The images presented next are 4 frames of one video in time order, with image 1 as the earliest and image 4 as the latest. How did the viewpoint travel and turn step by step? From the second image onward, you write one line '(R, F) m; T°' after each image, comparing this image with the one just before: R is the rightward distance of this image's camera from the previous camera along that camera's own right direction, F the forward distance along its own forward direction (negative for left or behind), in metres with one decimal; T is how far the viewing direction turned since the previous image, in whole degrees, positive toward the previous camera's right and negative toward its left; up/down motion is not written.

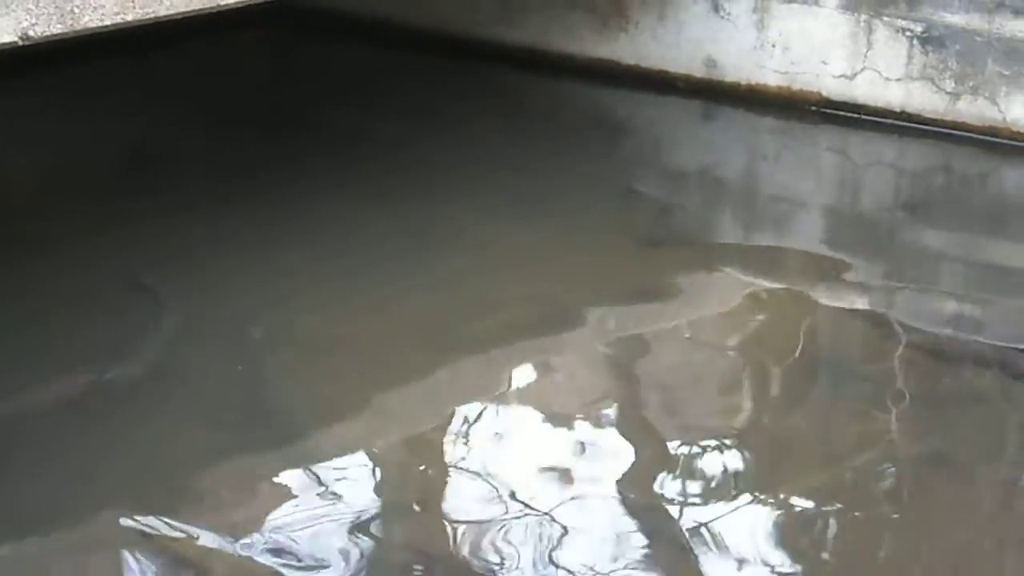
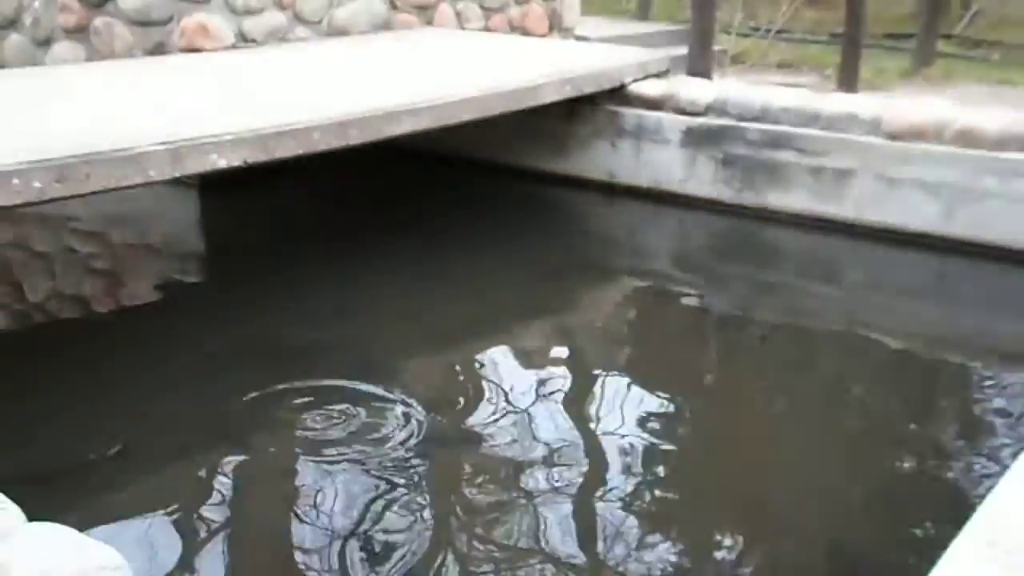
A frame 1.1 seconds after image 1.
(-0.3, -1.9) m; +4°
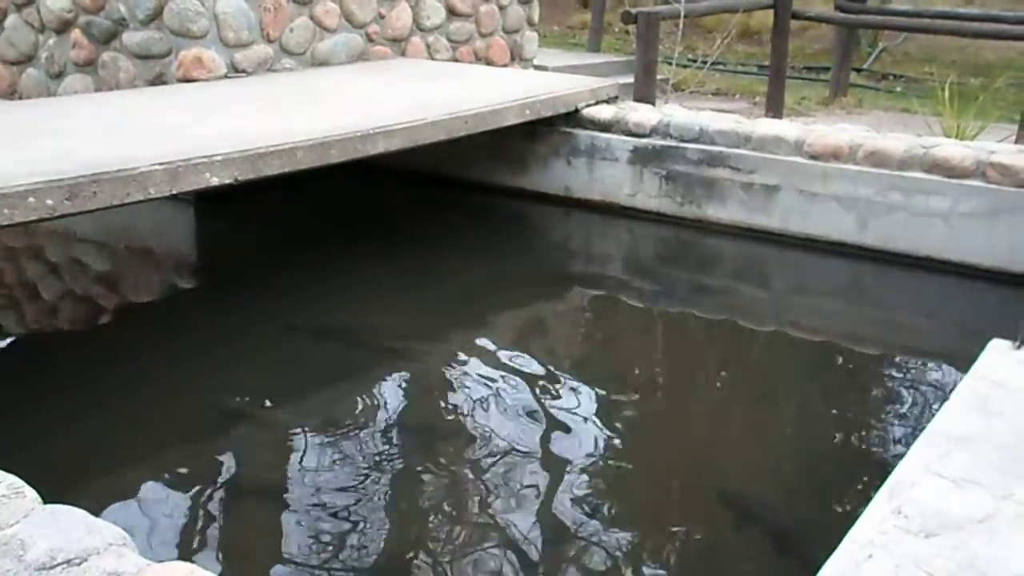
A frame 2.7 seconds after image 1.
(0.0, -0.5) m; +2°
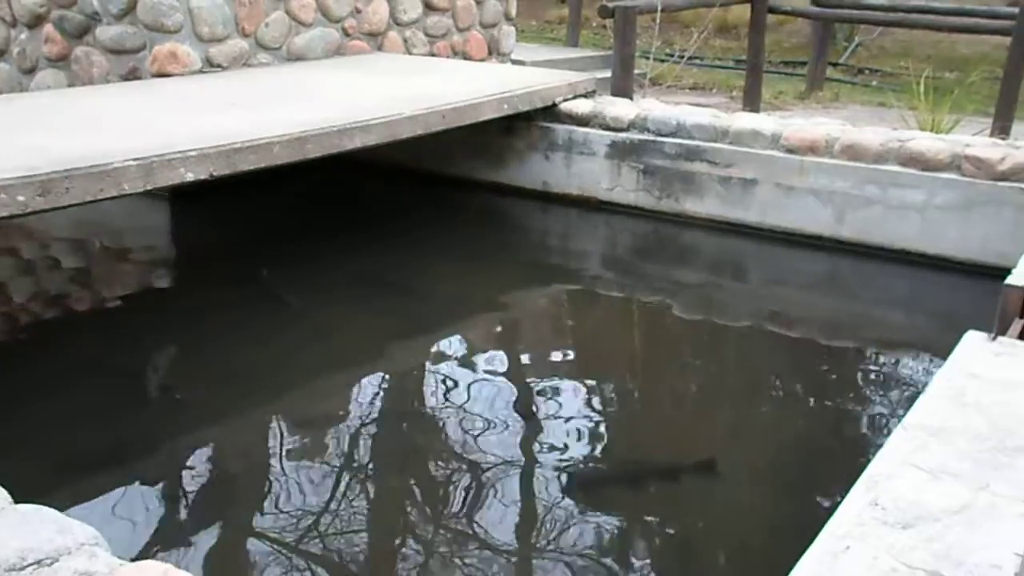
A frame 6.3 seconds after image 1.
(0.0, 0.0) m; +1°
